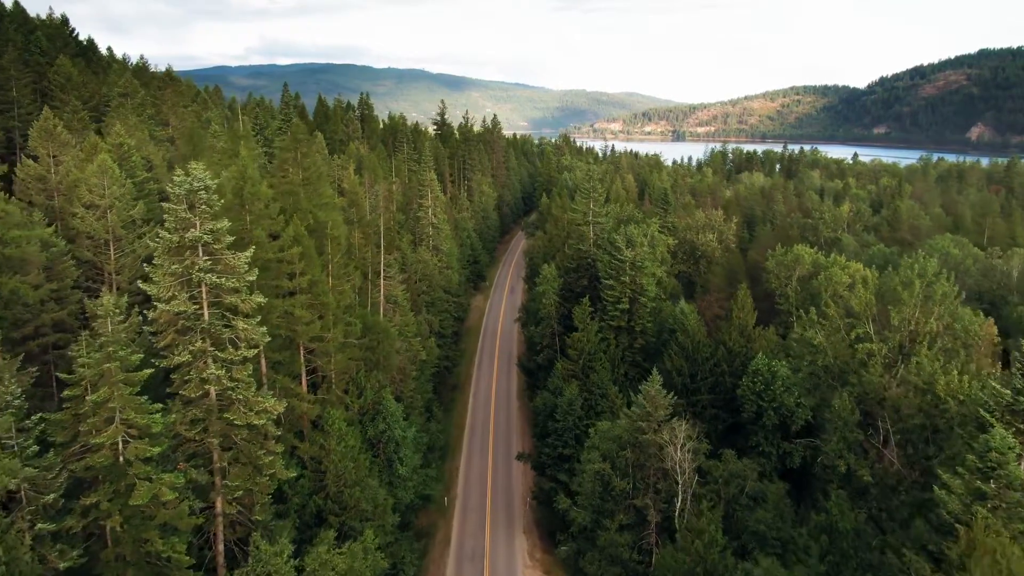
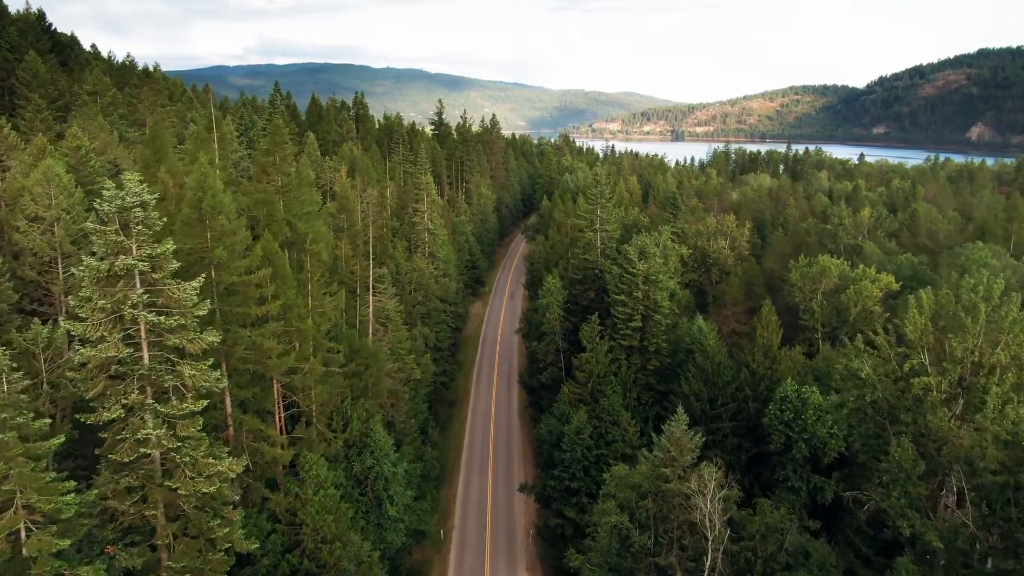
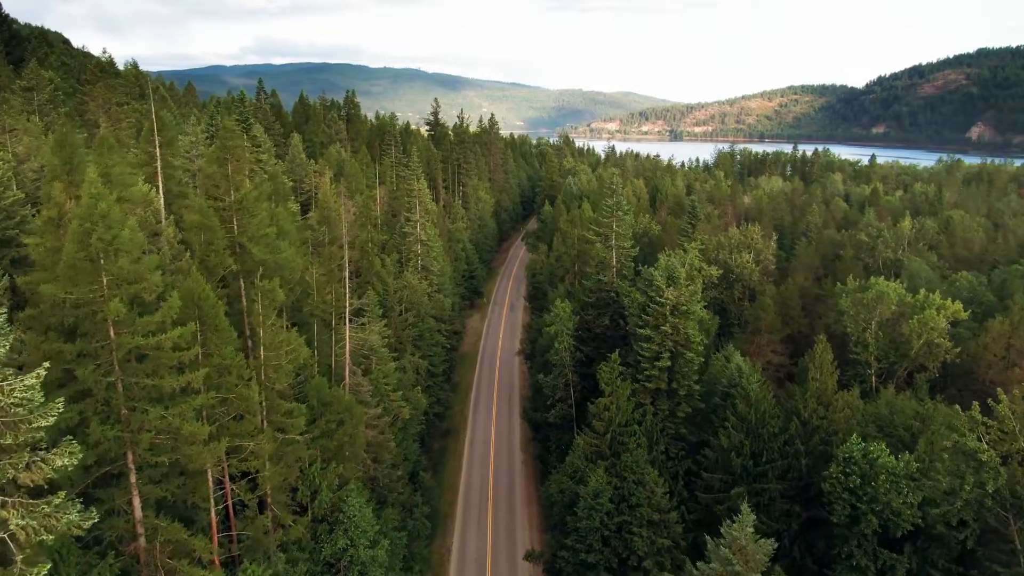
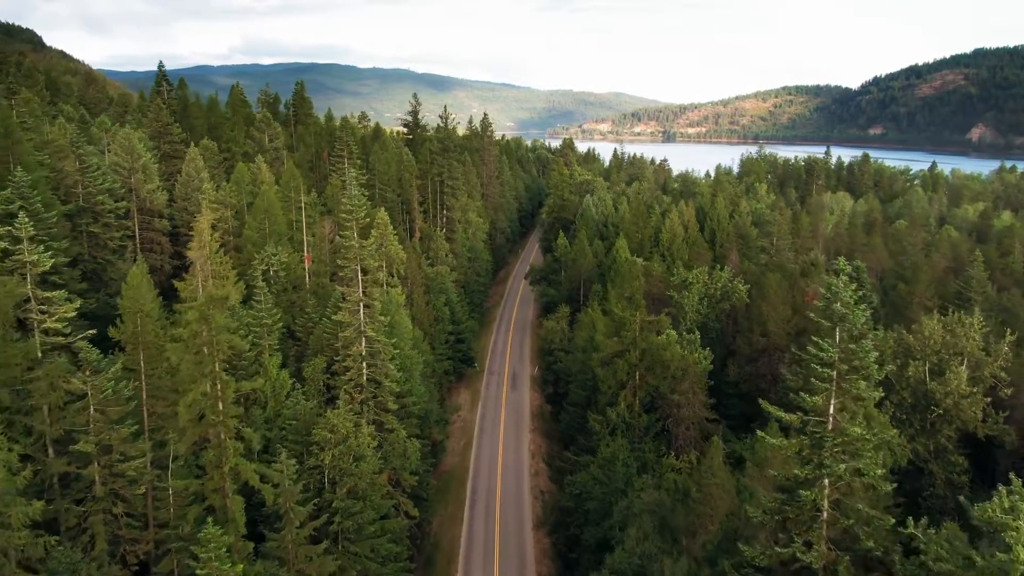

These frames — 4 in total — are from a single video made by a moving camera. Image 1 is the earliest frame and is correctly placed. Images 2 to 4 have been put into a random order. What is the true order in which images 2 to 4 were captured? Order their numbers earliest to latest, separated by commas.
2, 3, 4
